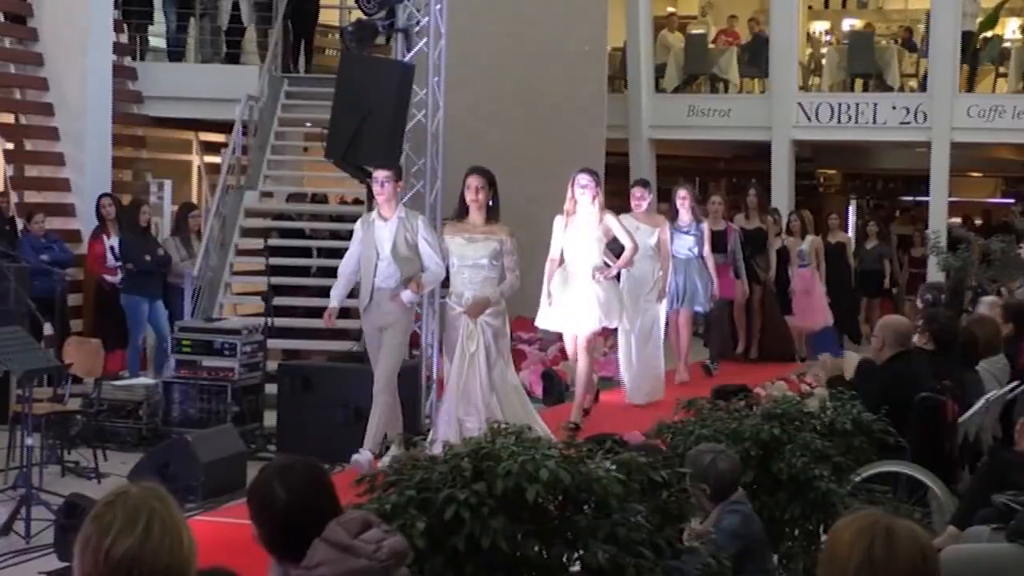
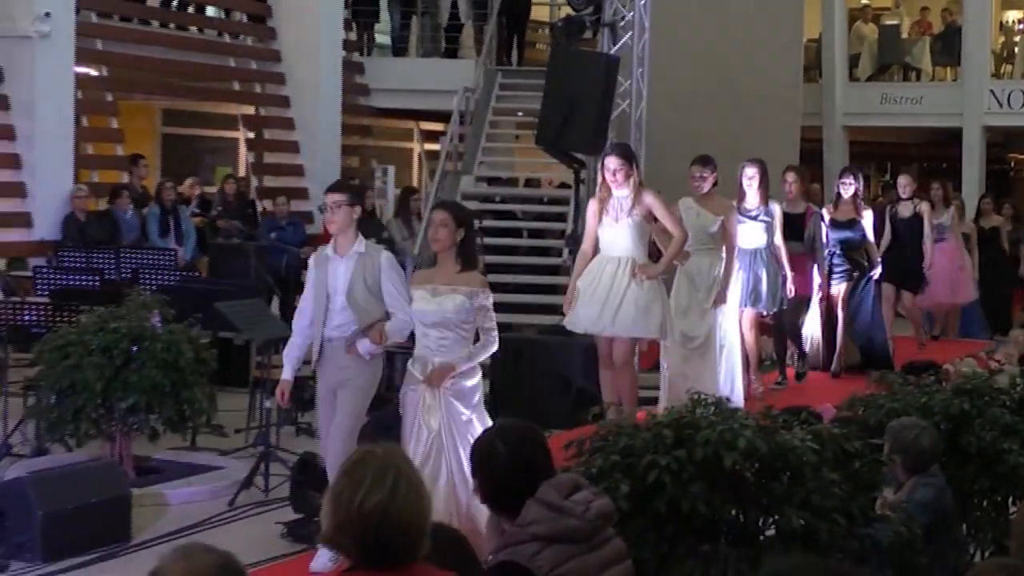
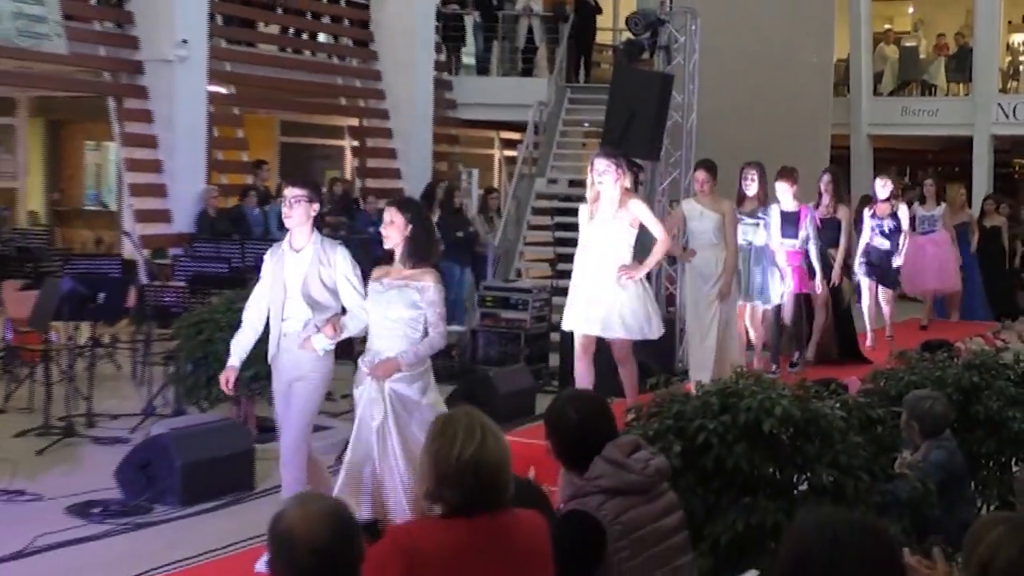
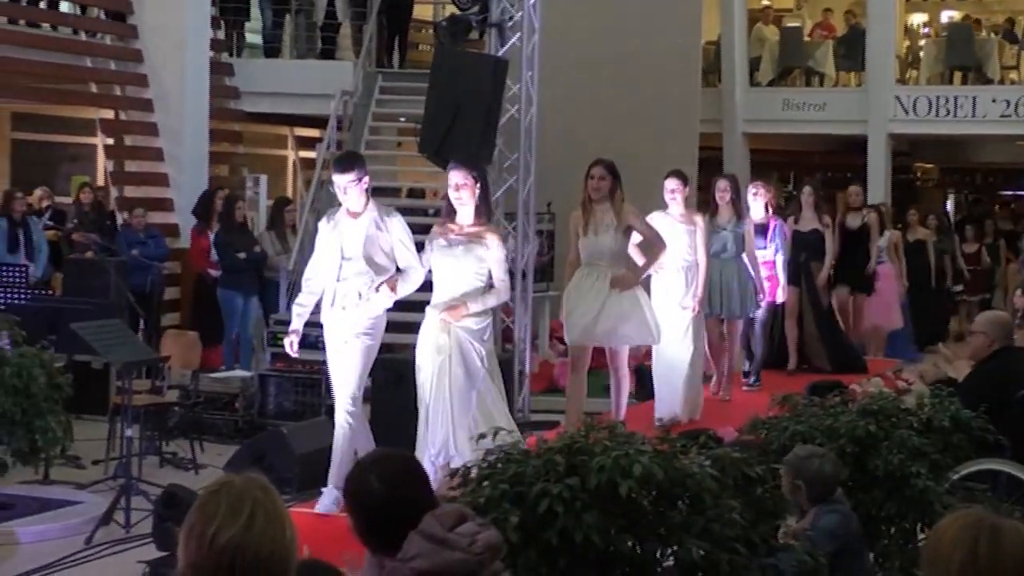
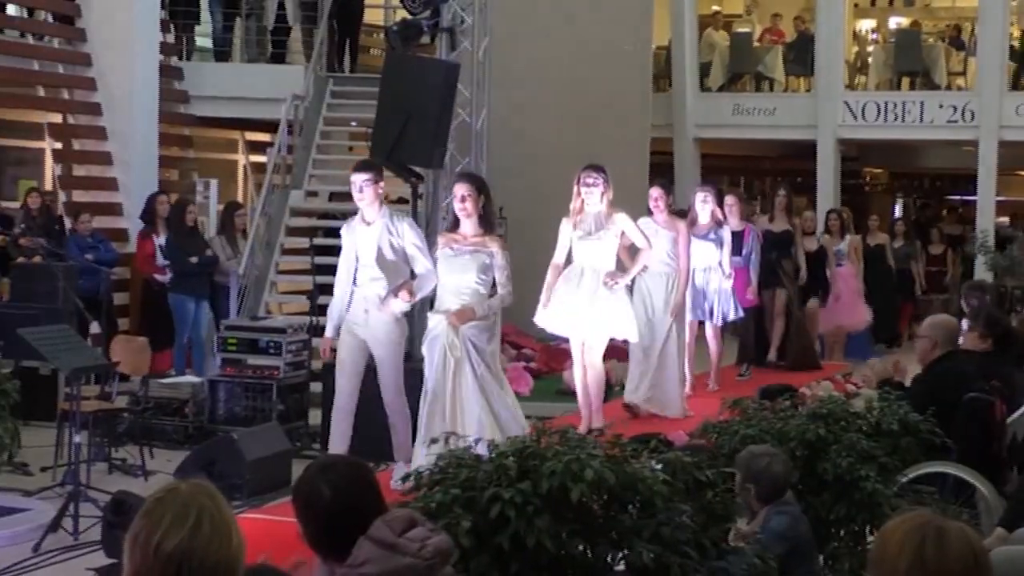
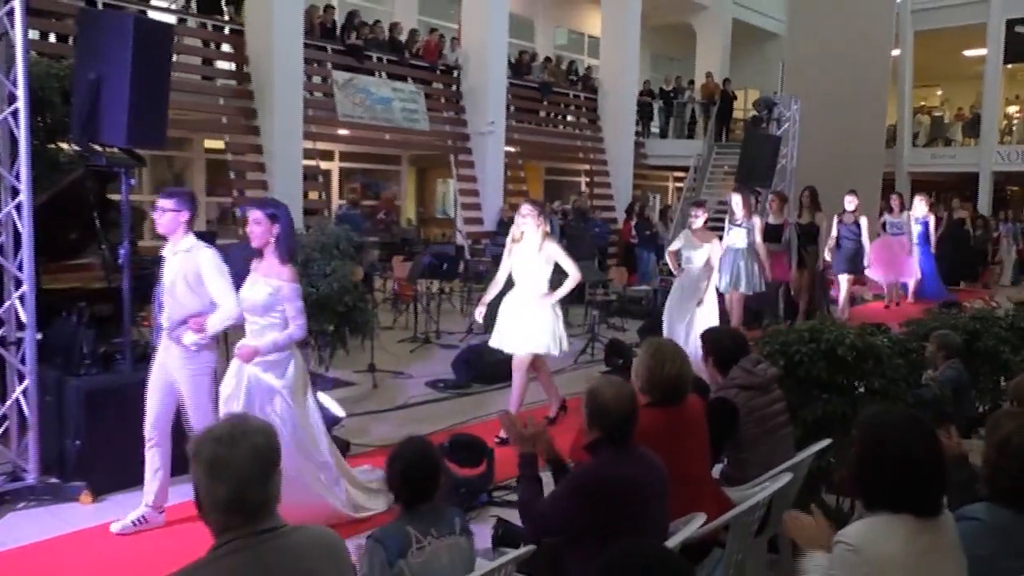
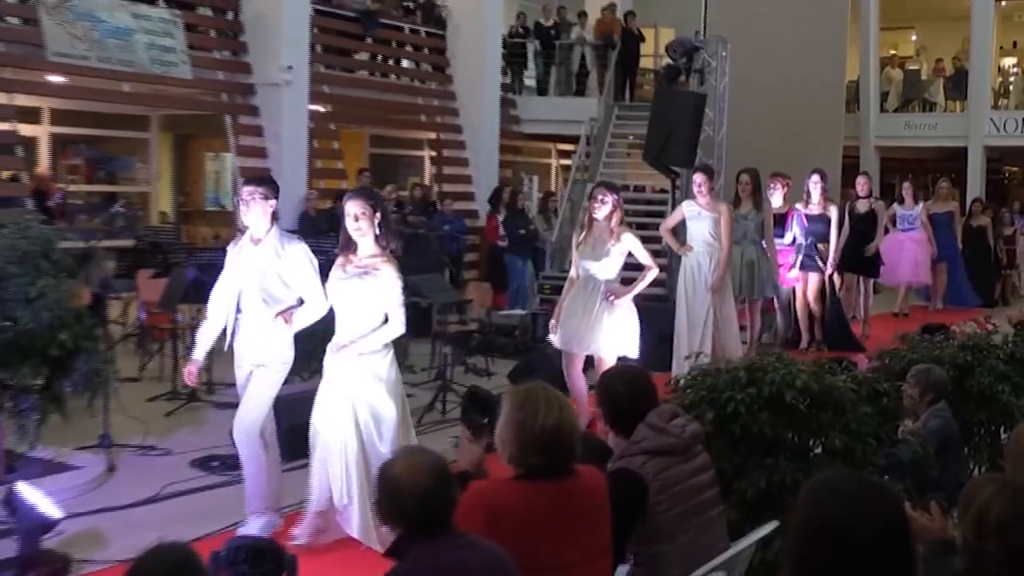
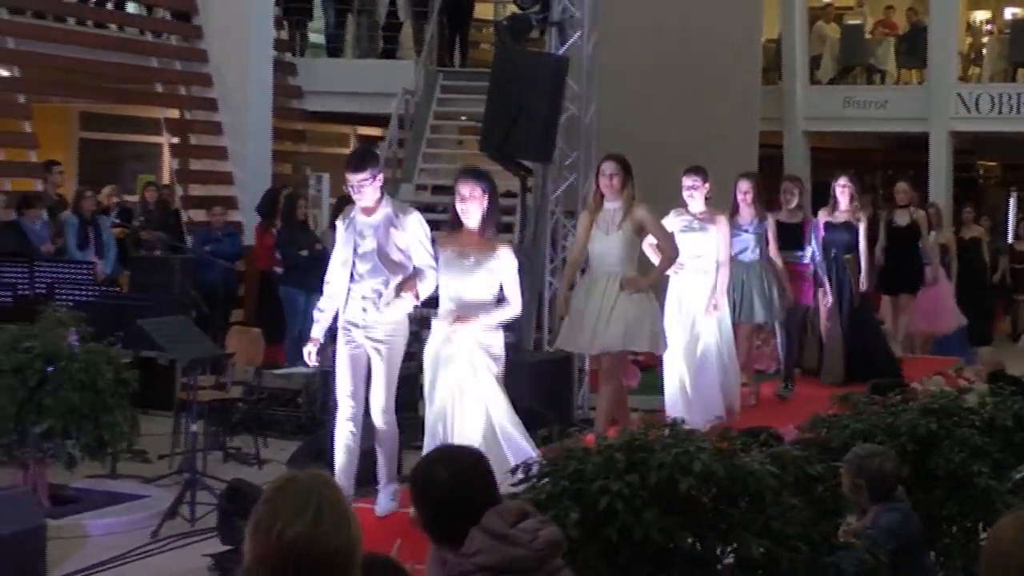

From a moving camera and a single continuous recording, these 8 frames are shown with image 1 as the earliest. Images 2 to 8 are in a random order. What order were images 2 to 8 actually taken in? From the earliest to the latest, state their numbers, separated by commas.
5, 4, 8, 2, 3, 7, 6
